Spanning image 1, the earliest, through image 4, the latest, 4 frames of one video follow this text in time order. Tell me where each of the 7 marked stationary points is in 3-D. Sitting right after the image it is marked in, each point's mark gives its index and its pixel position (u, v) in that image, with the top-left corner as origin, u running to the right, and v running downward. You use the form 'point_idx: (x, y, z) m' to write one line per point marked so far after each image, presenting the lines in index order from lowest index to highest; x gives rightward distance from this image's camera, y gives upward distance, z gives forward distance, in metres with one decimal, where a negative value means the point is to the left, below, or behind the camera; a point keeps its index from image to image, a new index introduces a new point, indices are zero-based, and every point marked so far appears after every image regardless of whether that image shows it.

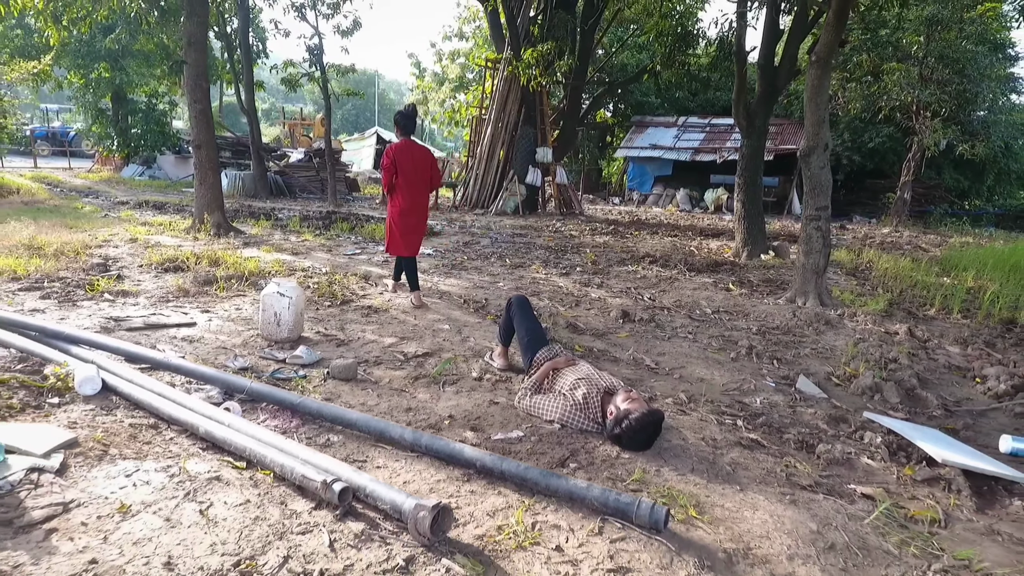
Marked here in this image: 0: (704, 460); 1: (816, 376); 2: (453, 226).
0: (+0.6, -0.5, +1.9) m
1: (+1.4, -0.4, +3.0) m
2: (-0.7, +0.8, +8.3) m
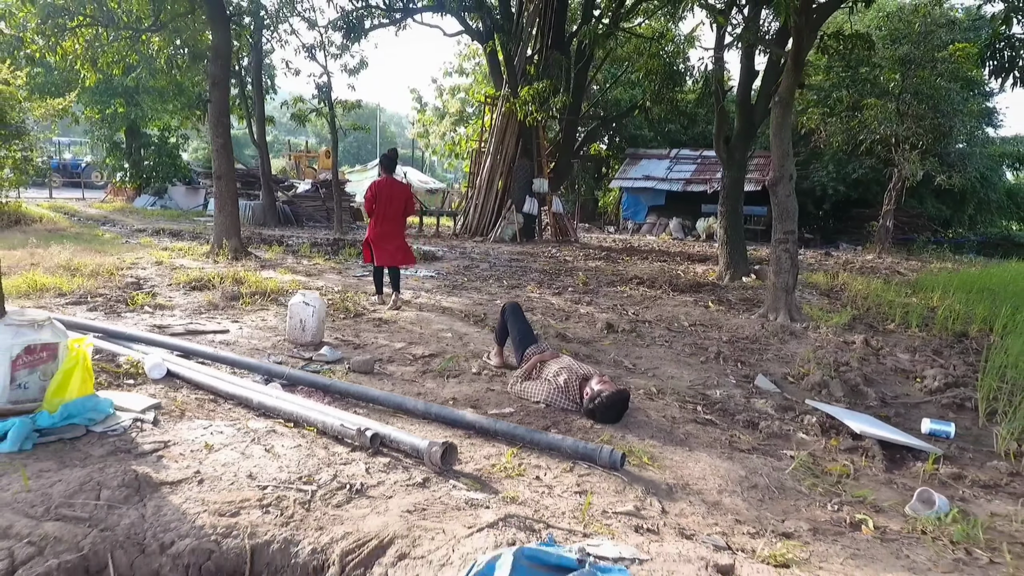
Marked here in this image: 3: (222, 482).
0: (+0.5, -0.5, +2.3) m
1: (+1.4, -0.5, +3.5) m
2: (-0.8, +0.5, +8.8) m
3: (-0.7, -0.4, +1.5) m
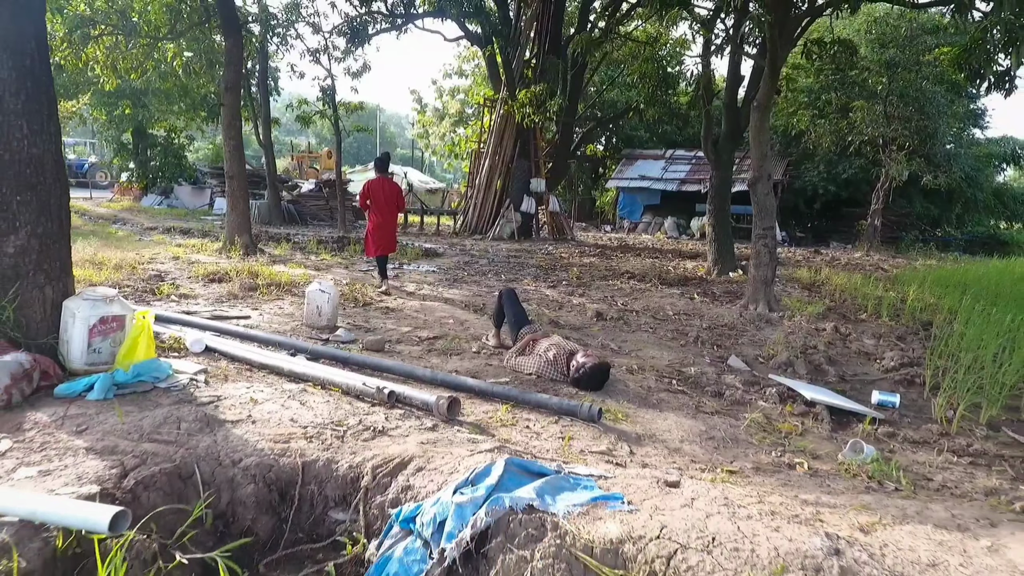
0: (+0.5, -0.5, +2.7) m
1: (+1.4, -0.4, +3.8) m
2: (-0.8, +0.5, +9.1) m
3: (-0.7, -0.4, +1.8) m
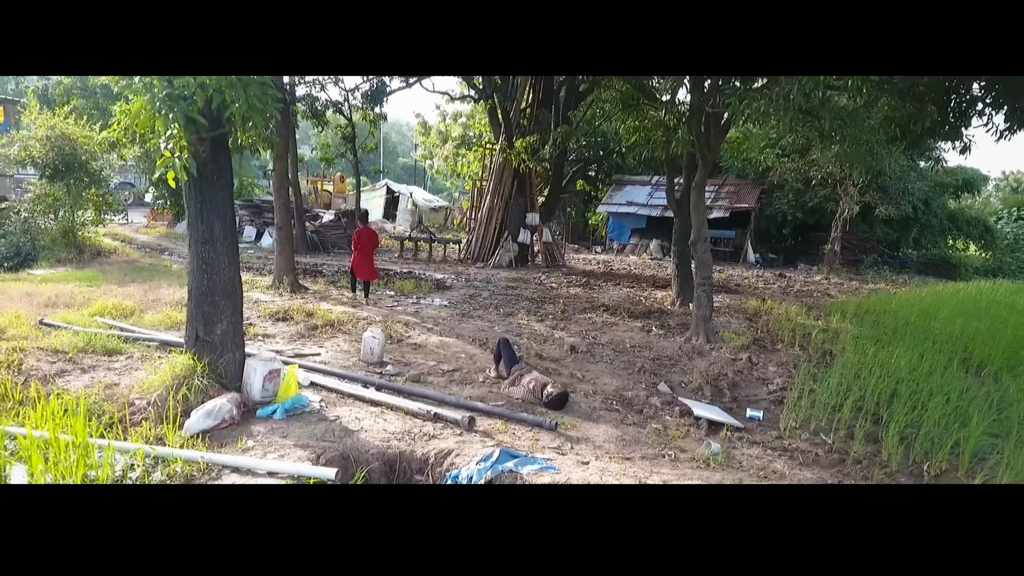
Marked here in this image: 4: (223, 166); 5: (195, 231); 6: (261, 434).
0: (+0.5, -0.8, +4.3) m
1: (+1.3, -0.8, +5.4) m
2: (-0.8, +0.1, +10.7) m
3: (-0.7, -0.8, +3.4) m
4: (-1.6, +0.7, +3.7) m
5: (-1.8, +0.3, +3.6) m
6: (-1.3, -0.7, +3.3) m
